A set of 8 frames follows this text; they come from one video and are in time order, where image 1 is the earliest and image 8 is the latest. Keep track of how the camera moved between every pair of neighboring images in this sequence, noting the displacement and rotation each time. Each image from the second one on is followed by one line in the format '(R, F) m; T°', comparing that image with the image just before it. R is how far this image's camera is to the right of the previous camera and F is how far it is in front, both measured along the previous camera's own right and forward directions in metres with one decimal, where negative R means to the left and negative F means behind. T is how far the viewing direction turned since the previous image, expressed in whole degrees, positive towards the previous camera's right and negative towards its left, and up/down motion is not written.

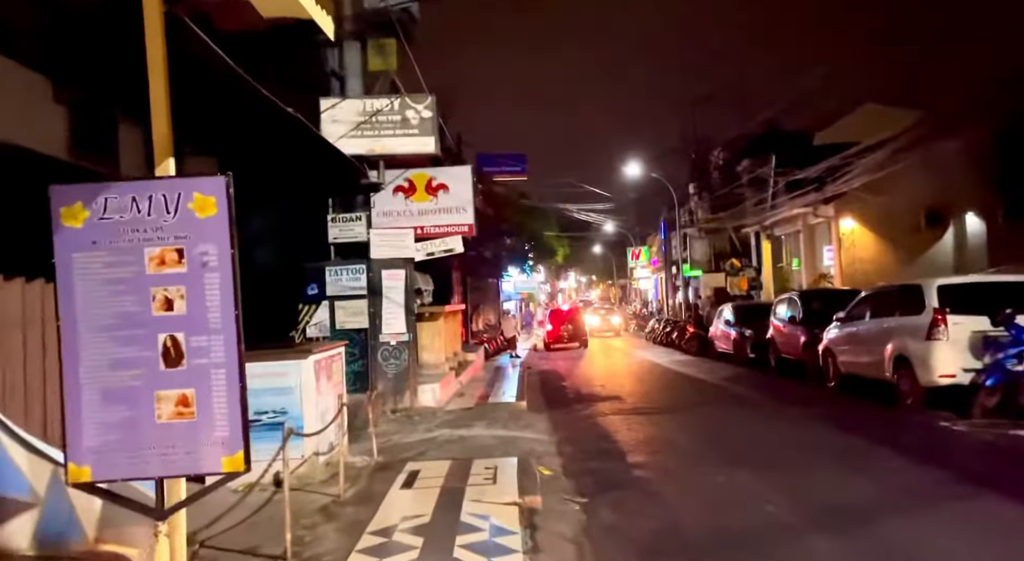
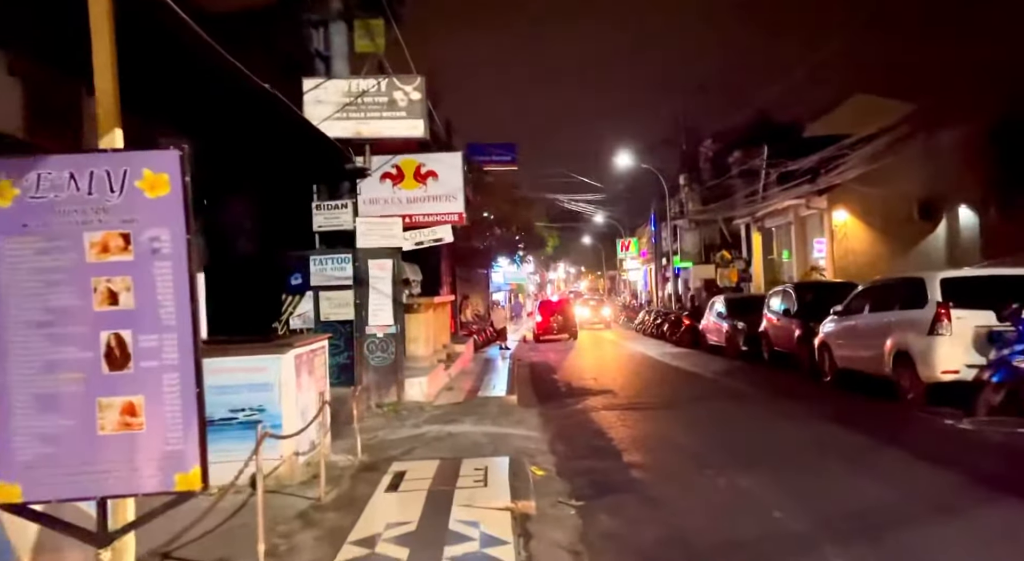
(0.0, +0.4) m; +1°
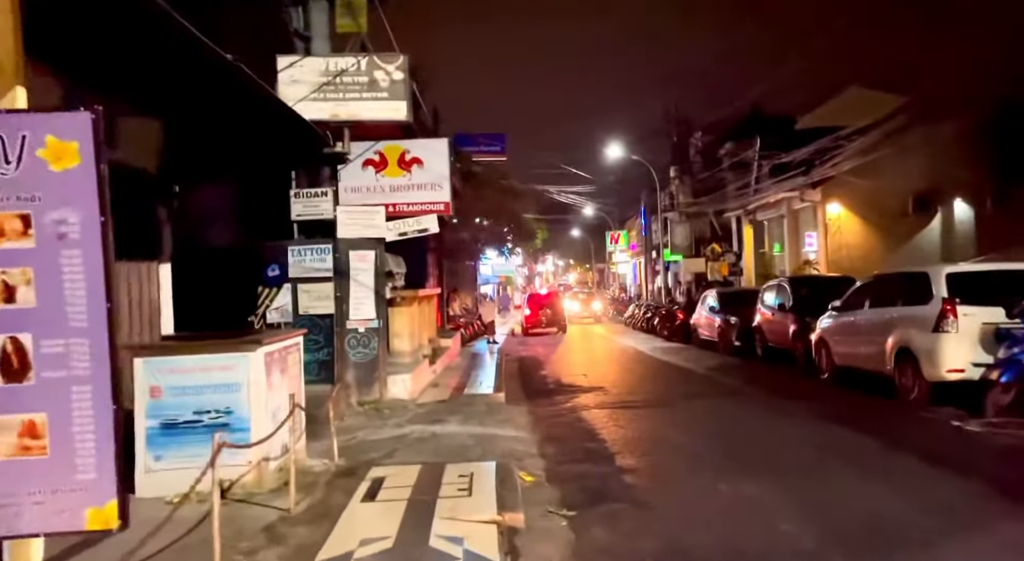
(0.0, +0.5) m; +1°
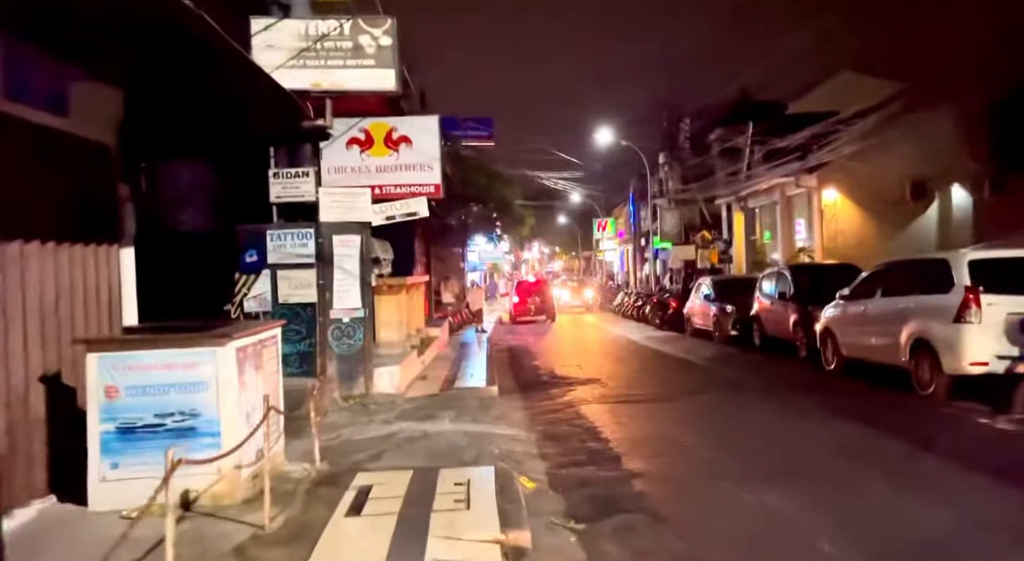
(-0.1, +0.7) m; +1°
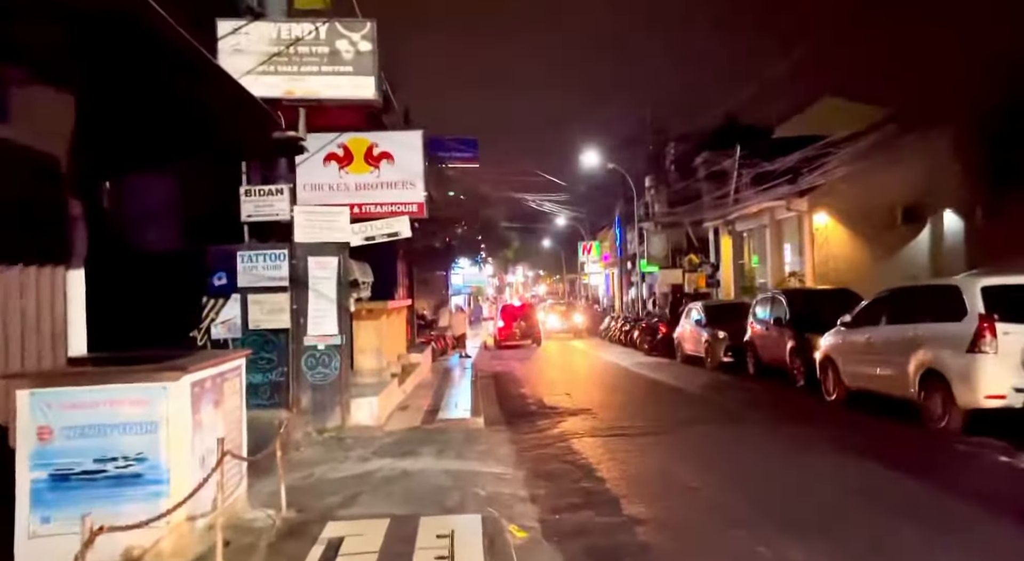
(0.0, +0.7) m; +1°
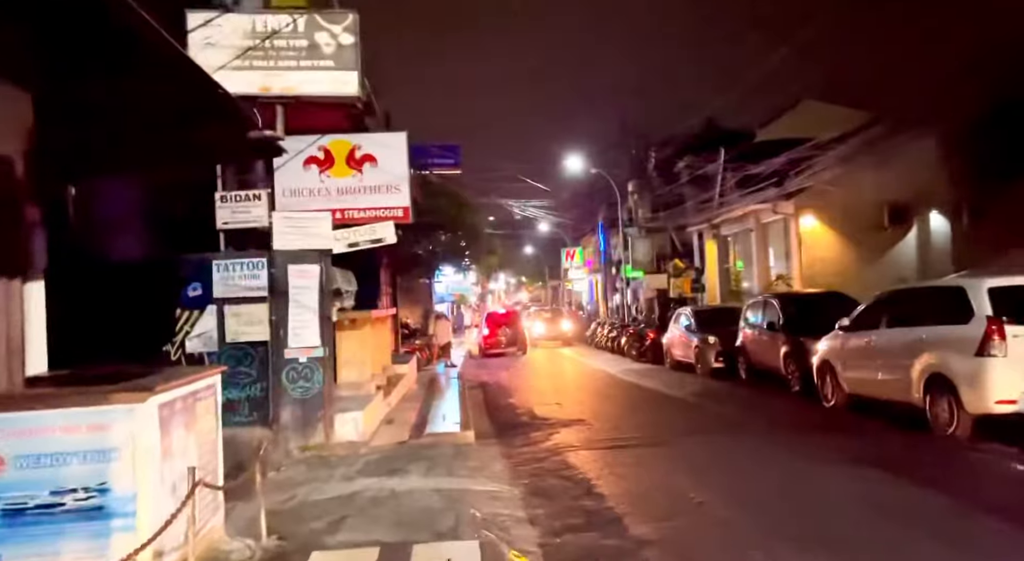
(-0.1, +0.5) m; +1°
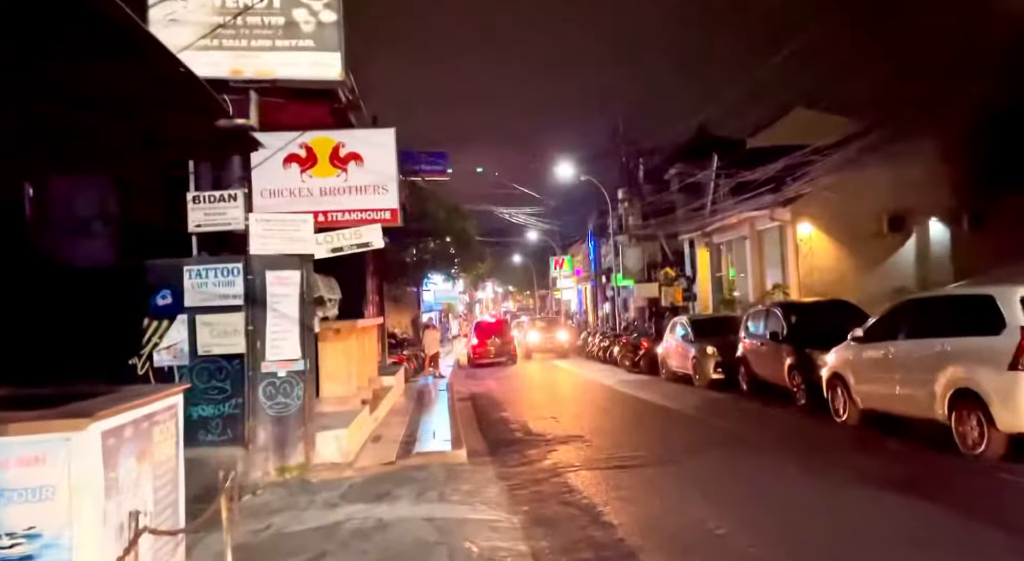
(-0.1, +0.7) m; +1°
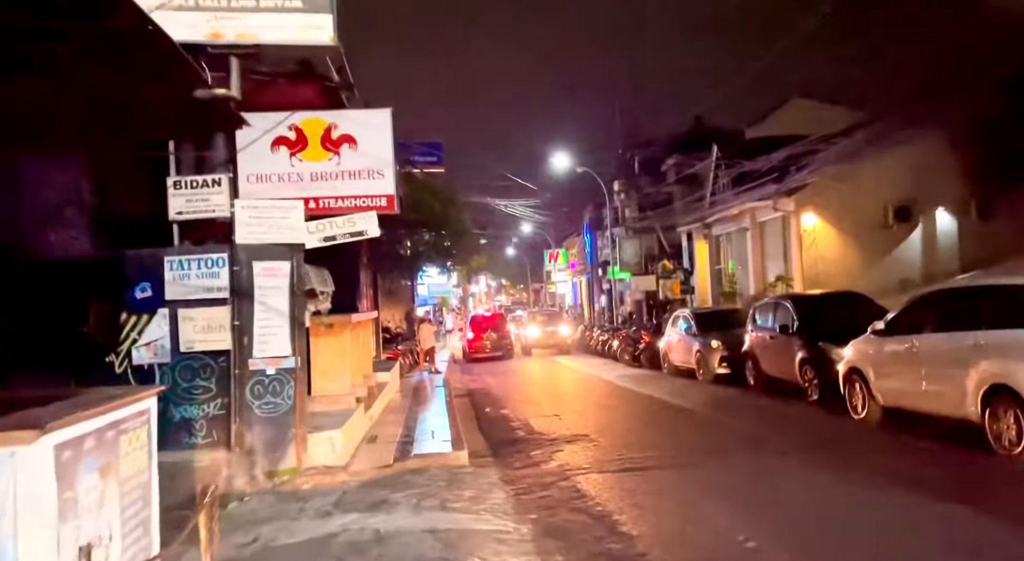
(-0.1, +0.6) m; +1°
